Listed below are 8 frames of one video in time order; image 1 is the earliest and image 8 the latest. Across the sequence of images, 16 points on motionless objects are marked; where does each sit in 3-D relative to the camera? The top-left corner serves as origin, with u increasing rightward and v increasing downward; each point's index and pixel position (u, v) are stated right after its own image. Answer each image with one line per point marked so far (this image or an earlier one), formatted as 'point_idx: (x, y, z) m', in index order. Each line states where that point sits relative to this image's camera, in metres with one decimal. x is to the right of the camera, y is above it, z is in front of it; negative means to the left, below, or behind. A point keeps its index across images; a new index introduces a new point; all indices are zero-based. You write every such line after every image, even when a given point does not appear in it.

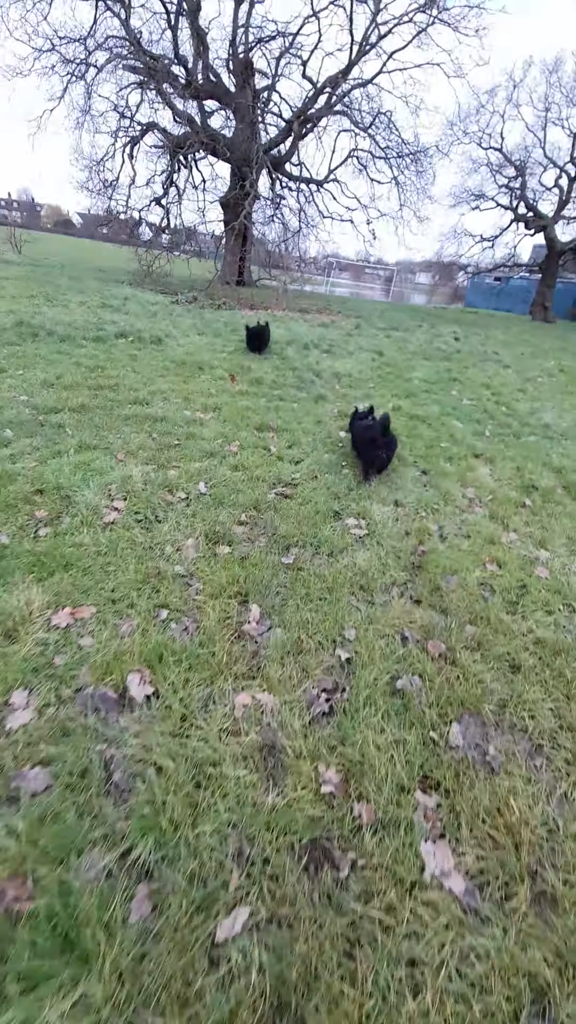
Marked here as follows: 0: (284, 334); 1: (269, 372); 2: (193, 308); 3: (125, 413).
0: (-0.1, +5.6, +12.8) m
1: (-0.4, +3.0, +8.7) m
2: (-3.8, +8.1, +16.2) m
3: (-2.3, +1.4, +5.8) m
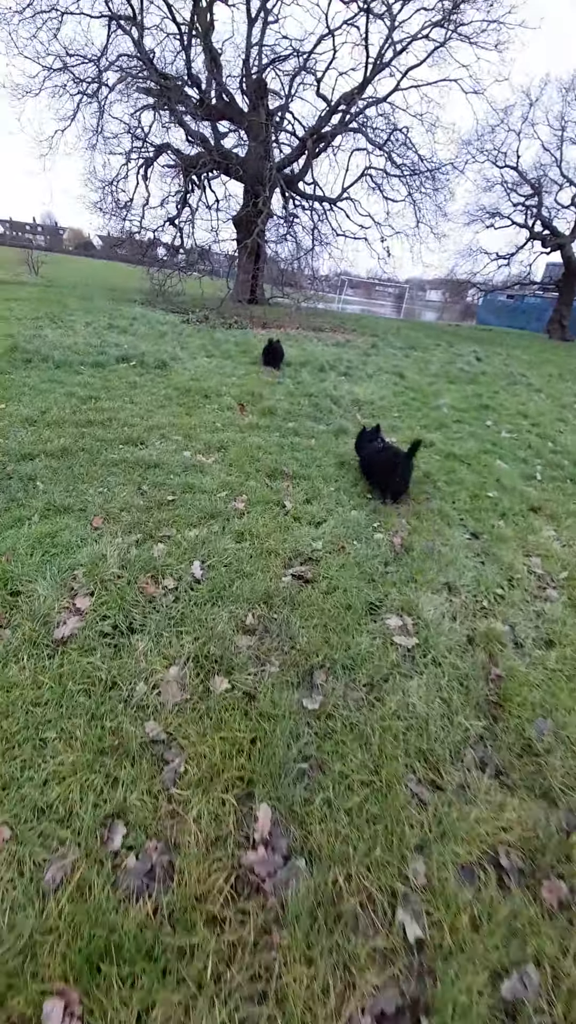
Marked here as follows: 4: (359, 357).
0: (+0.3, +4.6, +12.0) m
1: (-0.1, +2.1, +7.8) m
2: (-3.2, +7.1, +15.6) m
3: (-2.1, +0.7, +4.9) m
4: (+2.3, +4.8, +12.6) m
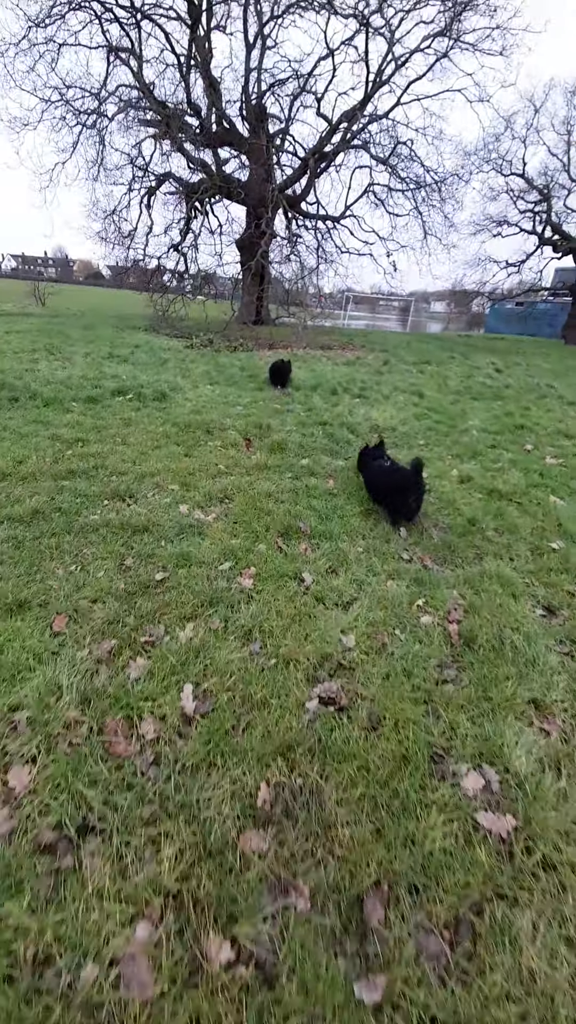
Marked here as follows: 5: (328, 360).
0: (+0.6, +3.7, +11.2) m
1: (+0.1, +1.4, +7.0) m
2: (-3.0, +5.9, +15.0) m
3: (-1.9, 0.0, +4.1) m
4: (+2.5, +3.9, +11.8) m
5: (+1.4, +5.4, +14.6) m
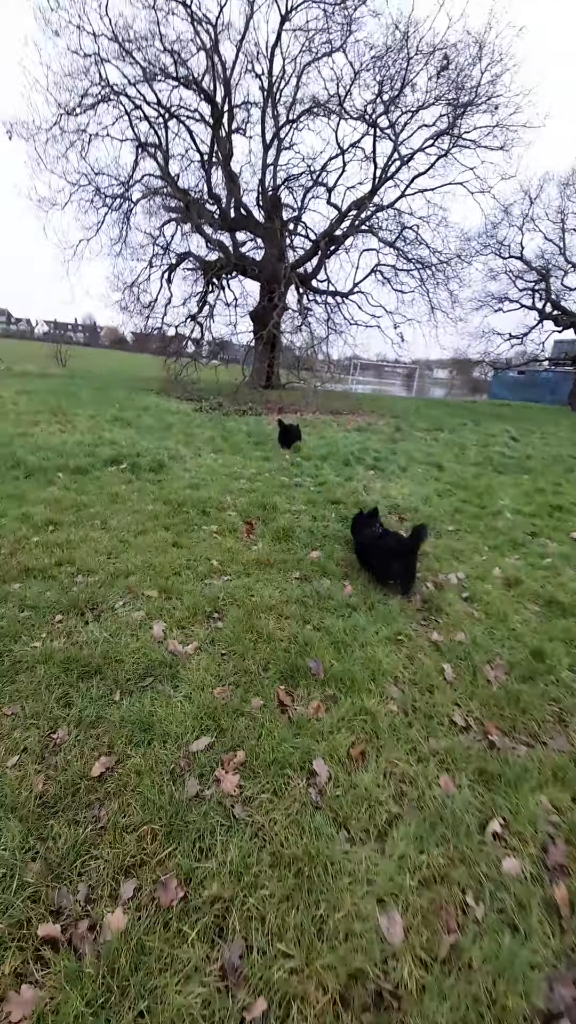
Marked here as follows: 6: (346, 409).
0: (+0.8, +1.8, +10.6) m
1: (+0.2, 0.0, +6.1) m
2: (-2.6, +3.5, +14.7) m
3: (-1.9, -1.0, +3.1) m
4: (+2.8, +1.8, +11.2) m
5: (+1.8, +3.0, +14.2) m
6: (+2.8, +4.9, +19.4) m
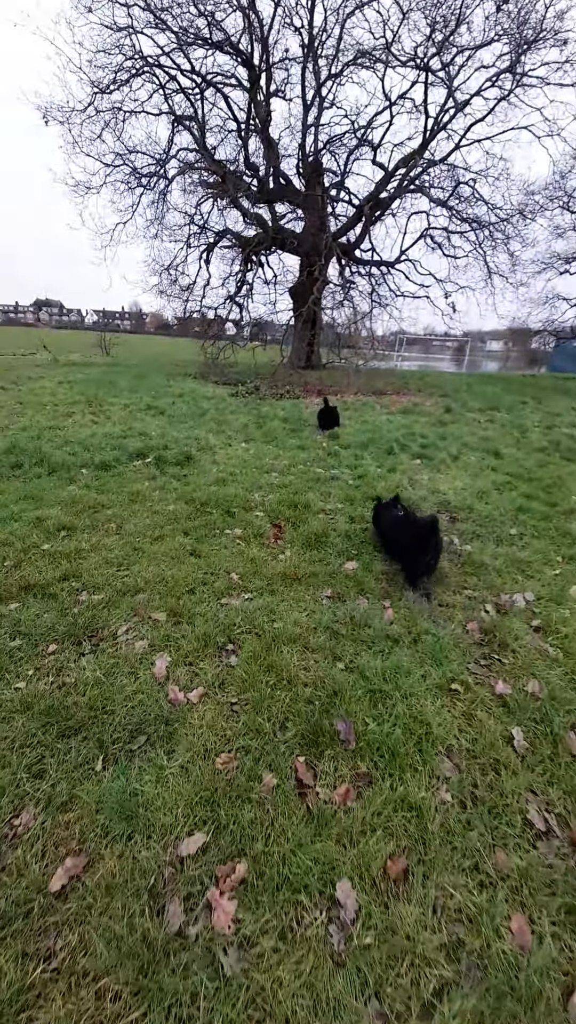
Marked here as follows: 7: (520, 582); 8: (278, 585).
0: (+1.7, +2.0, +9.8) m
1: (+0.7, 0.0, +5.4) m
2: (-1.3, +3.9, +14.1) m
3: (-1.7, -1.1, +2.7) m
4: (+3.7, +2.1, +10.2) m
5: (+3.0, +3.3, +13.1) m
6: (+4.6, +5.5, +18.2) m
7: (+2.3, -0.7, +4.1) m
8: (-0.1, -0.7, +3.8) m
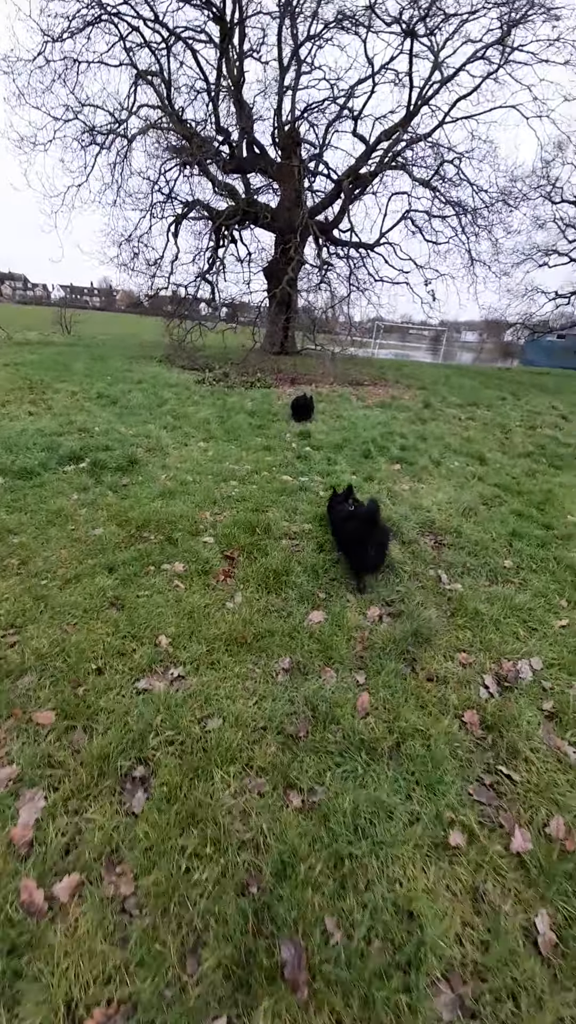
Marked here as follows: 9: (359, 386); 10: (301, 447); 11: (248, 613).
0: (+1.0, +1.8, +8.9) m
1: (+0.2, -0.3, +4.5) m
2: (-2.2, +3.9, +13.0) m
3: (-2.0, -1.5, +1.7) m
4: (+3.0, +1.9, +9.4) m
5: (+2.1, +3.3, +12.2) m
6: (+3.4, +5.6, +17.3) m
7: (+1.9, -1.0, +3.3) m
8: (-0.5, -1.0, +2.9) m
9: (+2.7, +4.8, +15.4) m
10: (+0.2, +1.2, +7.4) m
11: (-0.3, -0.8, +3.3) m
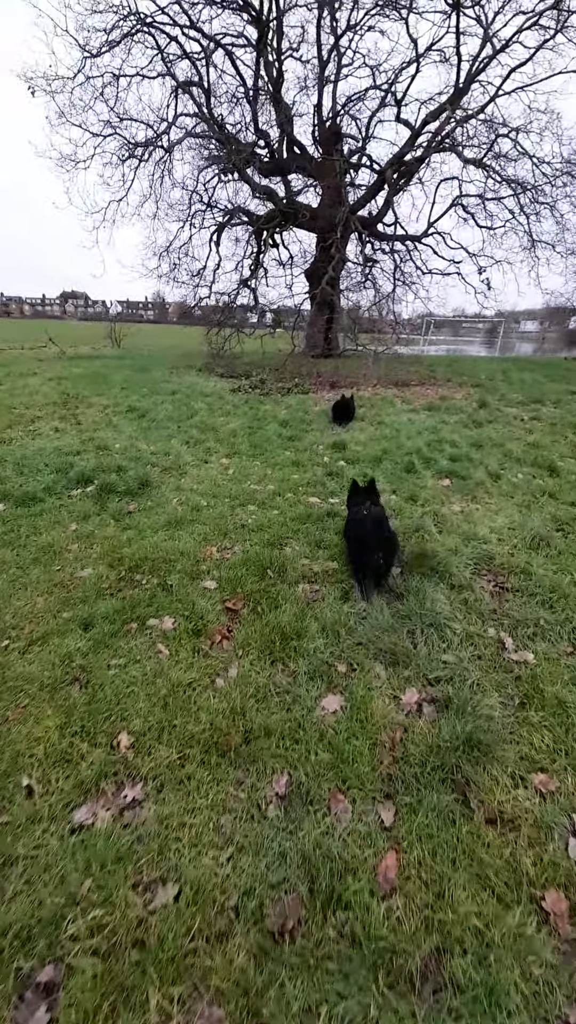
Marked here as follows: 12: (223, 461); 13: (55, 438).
0: (+1.6, +1.5, +8.0) m
1: (+0.4, -0.6, +3.7) m
2: (-1.1, +3.5, +12.4) m
3: (-2.2, -1.8, +1.2) m
4: (+3.7, +1.6, +8.2) m
5: (+3.2, +2.9, +11.2) m
6: (+5.0, +5.2, +16.1) m
7: (+1.9, -1.3, +2.3) m
8: (-0.5, -1.3, +2.2) m
9: (+4.1, +4.4, +14.3) m
10: (+0.7, +0.8, +6.6) m
11: (-0.3, -1.1, +2.6) m
12: (-1.1, +0.8, +6.6) m
13: (-4.4, +1.4, +7.6) m
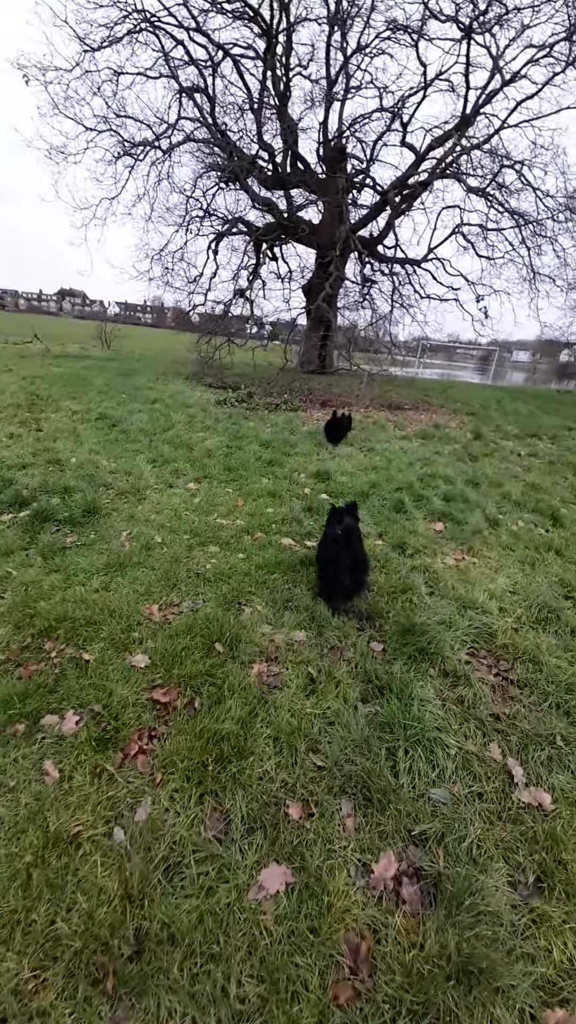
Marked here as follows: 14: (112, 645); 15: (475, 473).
0: (+1.3, +0.8, +7.3) m
1: (0.0, -1.1, +2.9) m
2: (-1.5, +2.9, +11.7) m
3: (-2.5, -2.0, +0.3) m
4: (+3.3, +0.8, +7.6) m
5: (+2.8, +2.1, +10.6) m
6: (+4.6, +4.2, +15.6) m
7: (+1.6, -1.8, +1.6) m
8: (-0.8, -1.7, +1.4) m
9: (+3.7, +3.4, +13.8) m
10: (+0.4, +0.3, +5.9) m
11: (-0.6, -1.5, +1.8) m
12: (-1.4, +0.4, +5.9) m
13: (-4.7, +1.1, +6.7) m
14: (-1.3, -0.9, +2.9) m
15: (+3.3, +0.7, +7.3) m
